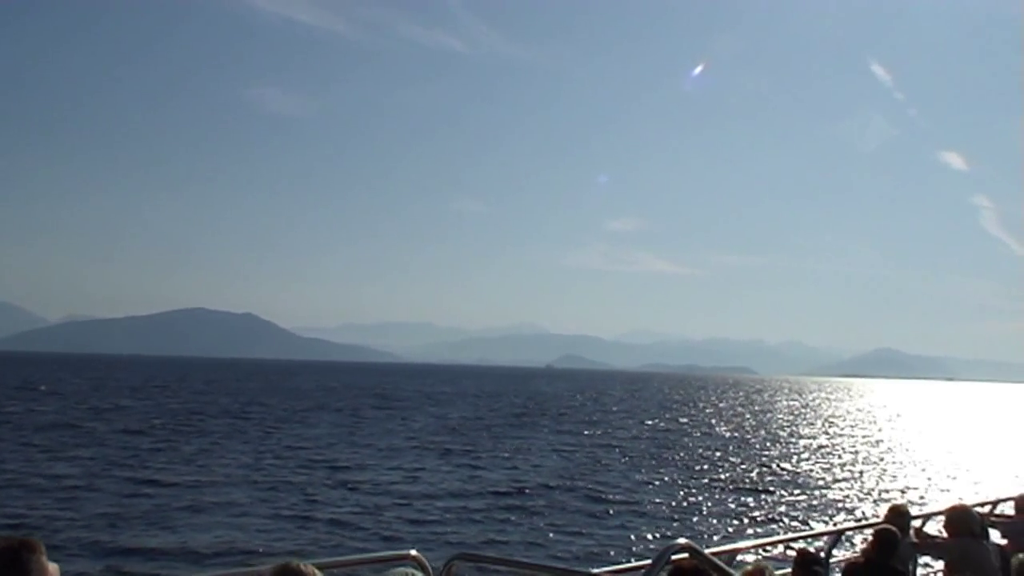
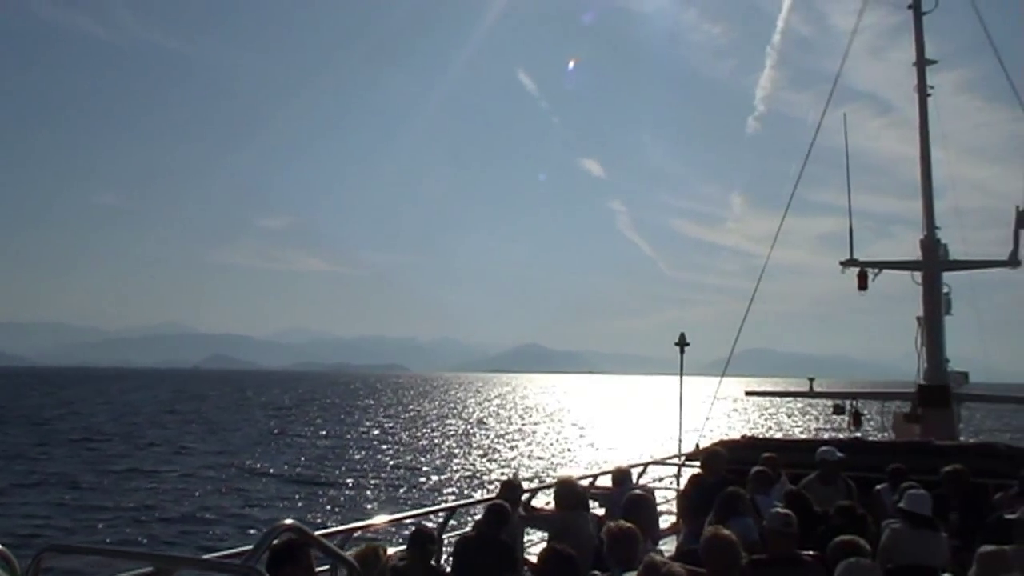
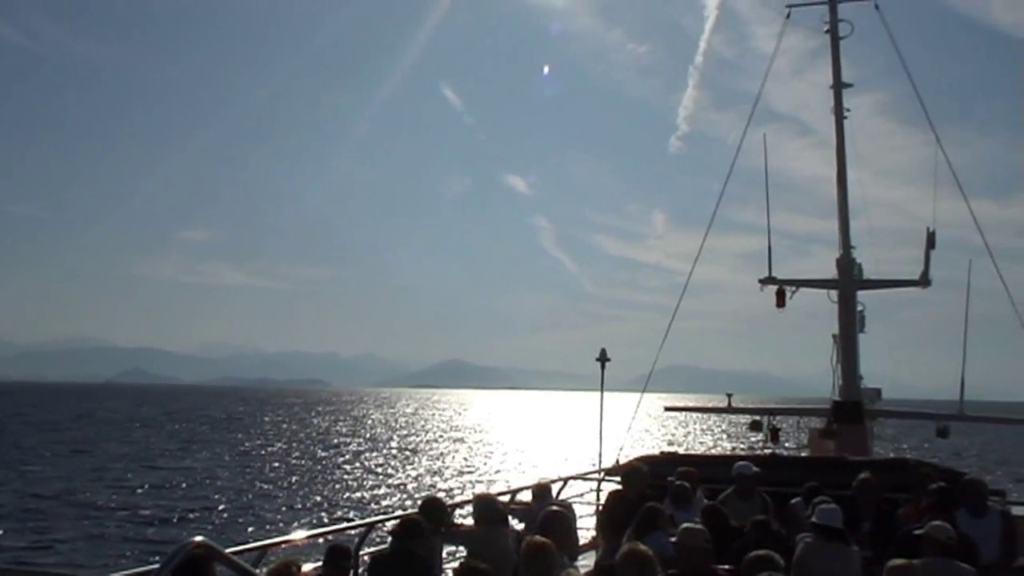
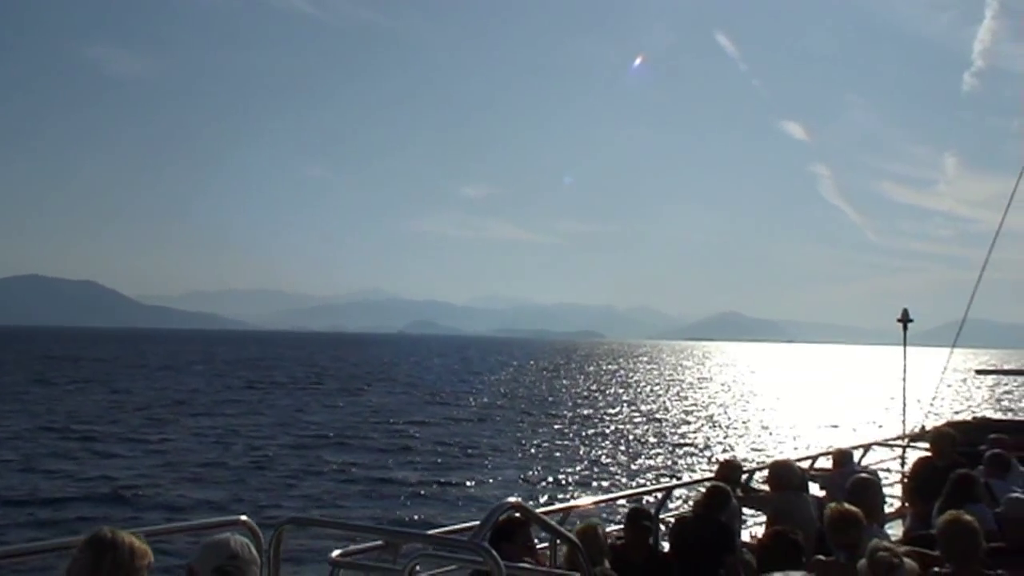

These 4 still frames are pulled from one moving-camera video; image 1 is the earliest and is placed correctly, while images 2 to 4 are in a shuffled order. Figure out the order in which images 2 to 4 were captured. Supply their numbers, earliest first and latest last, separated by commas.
4, 2, 3
